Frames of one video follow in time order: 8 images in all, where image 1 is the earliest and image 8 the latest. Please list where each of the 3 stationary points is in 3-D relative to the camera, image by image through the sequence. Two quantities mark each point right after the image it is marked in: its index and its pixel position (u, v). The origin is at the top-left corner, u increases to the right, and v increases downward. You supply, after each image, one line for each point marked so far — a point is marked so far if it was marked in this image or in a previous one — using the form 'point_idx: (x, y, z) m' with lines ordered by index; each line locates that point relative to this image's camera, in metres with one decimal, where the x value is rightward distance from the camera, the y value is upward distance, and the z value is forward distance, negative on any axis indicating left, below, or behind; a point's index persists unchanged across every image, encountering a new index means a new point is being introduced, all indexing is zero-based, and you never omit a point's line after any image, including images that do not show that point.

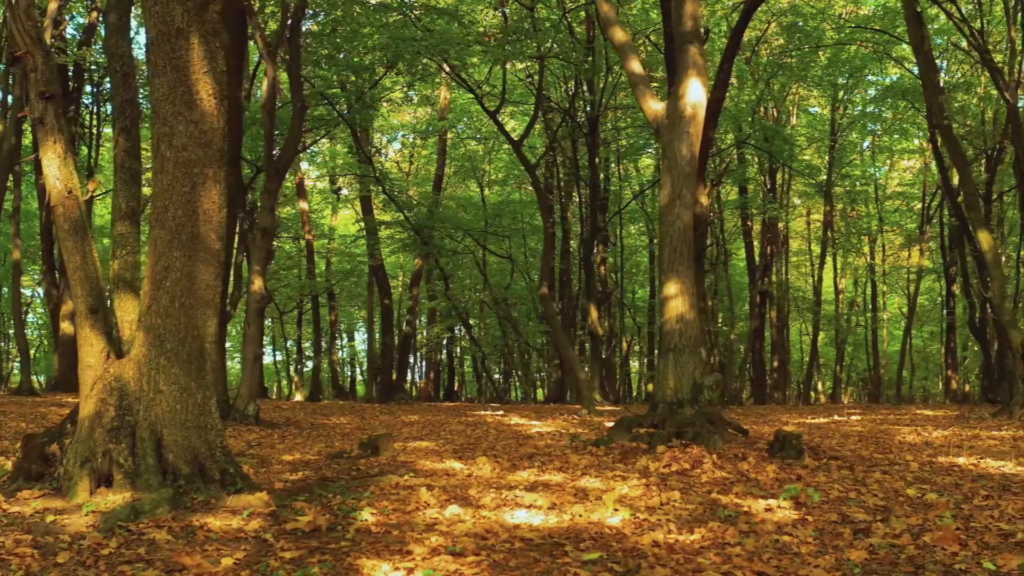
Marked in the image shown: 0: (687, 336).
0: (+2.1, -0.6, +8.8) m
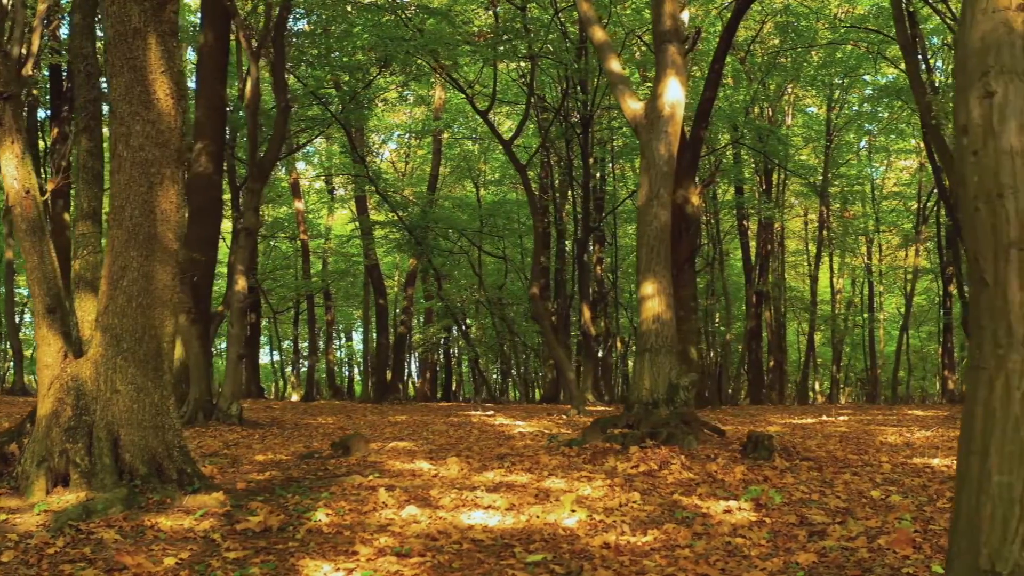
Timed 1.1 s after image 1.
0: (+1.8, -0.6, +8.8) m
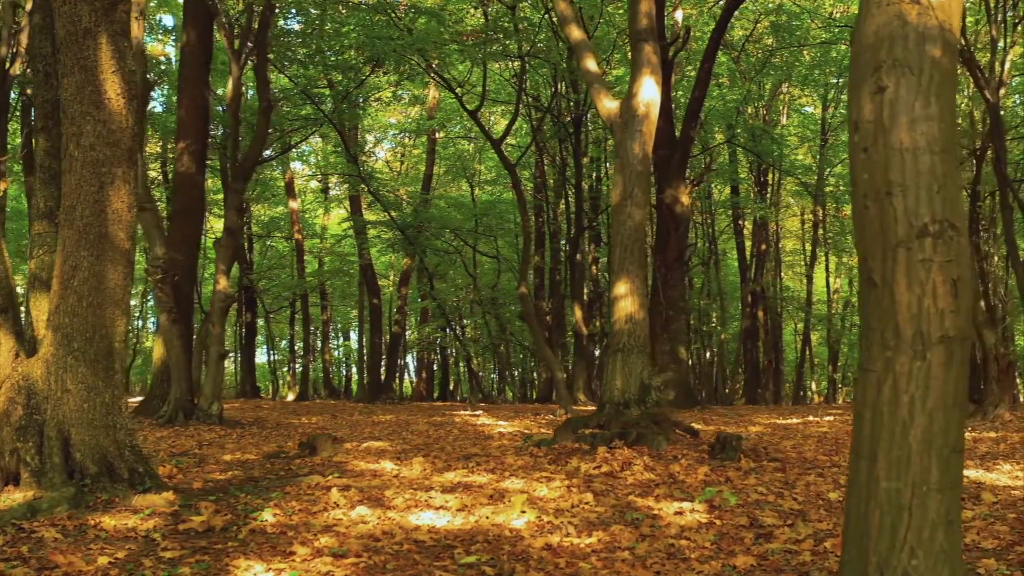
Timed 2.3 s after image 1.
0: (+1.5, -0.6, +8.8) m
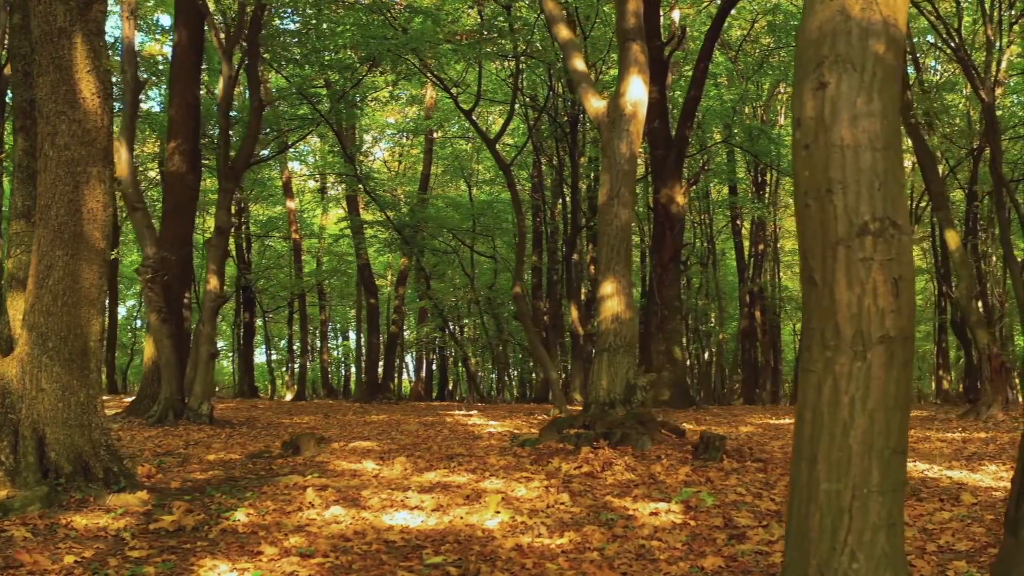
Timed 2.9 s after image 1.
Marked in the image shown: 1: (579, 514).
0: (+1.3, -0.6, +8.7) m
1: (+0.5, -1.7, +5.5) m
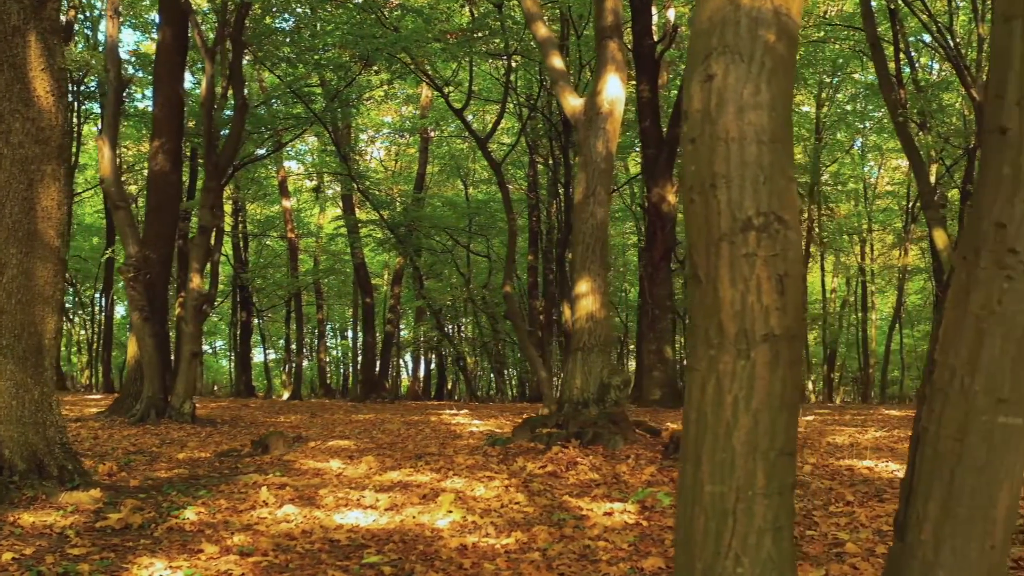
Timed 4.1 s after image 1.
0: (+1.0, -0.6, +8.7) m
1: (+0.2, -1.7, +5.5) m
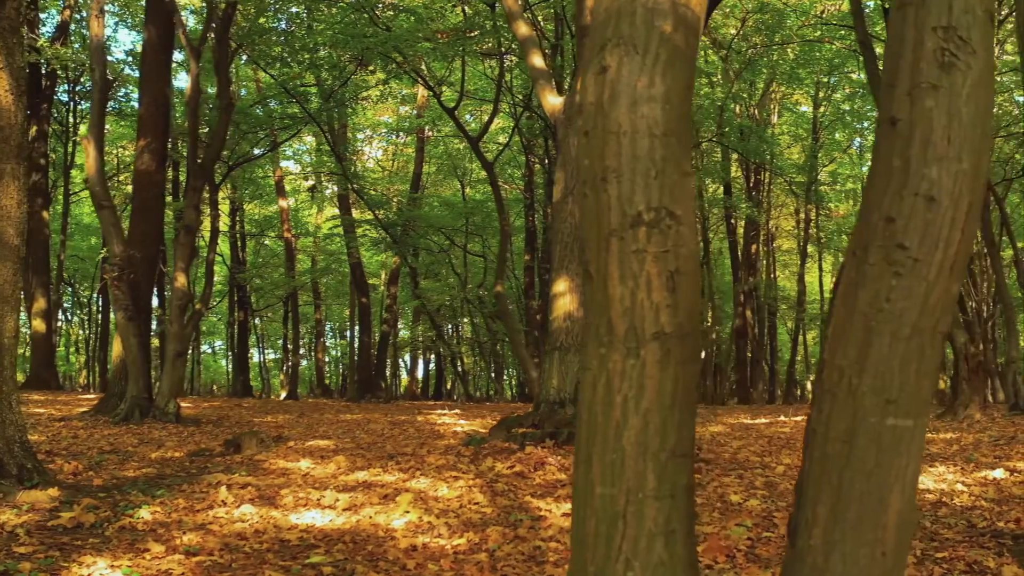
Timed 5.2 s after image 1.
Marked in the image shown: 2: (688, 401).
0: (+0.7, -0.6, +8.6) m
1: (-0.2, -1.7, +5.5) m
2: (+0.5, -0.3, +2.3) m
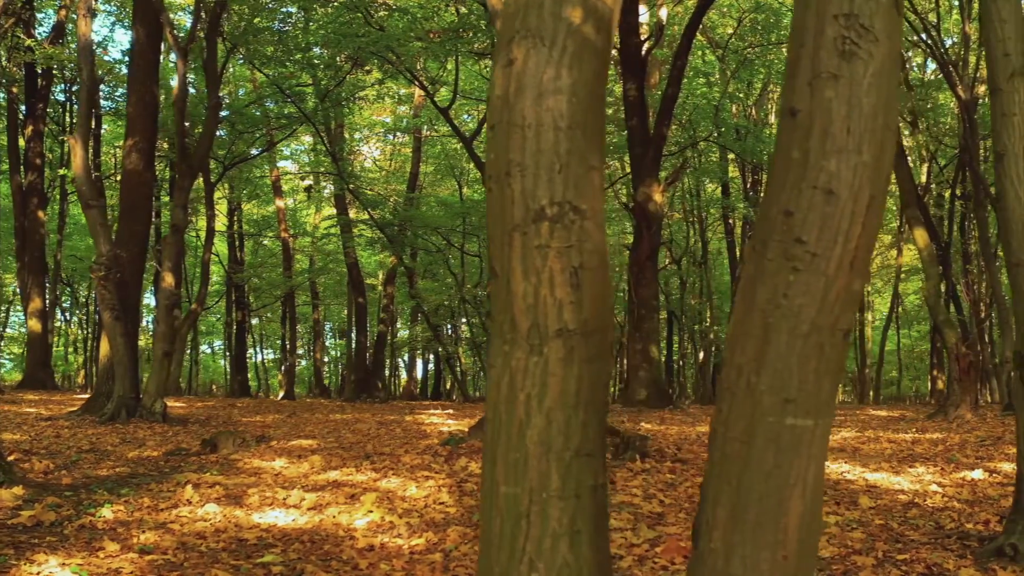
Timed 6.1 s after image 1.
0: (+0.5, -0.5, +8.6) m
1: (-0.4, -1.7, +5.4) m
2: (+0.2, -0.3, +2.2) m
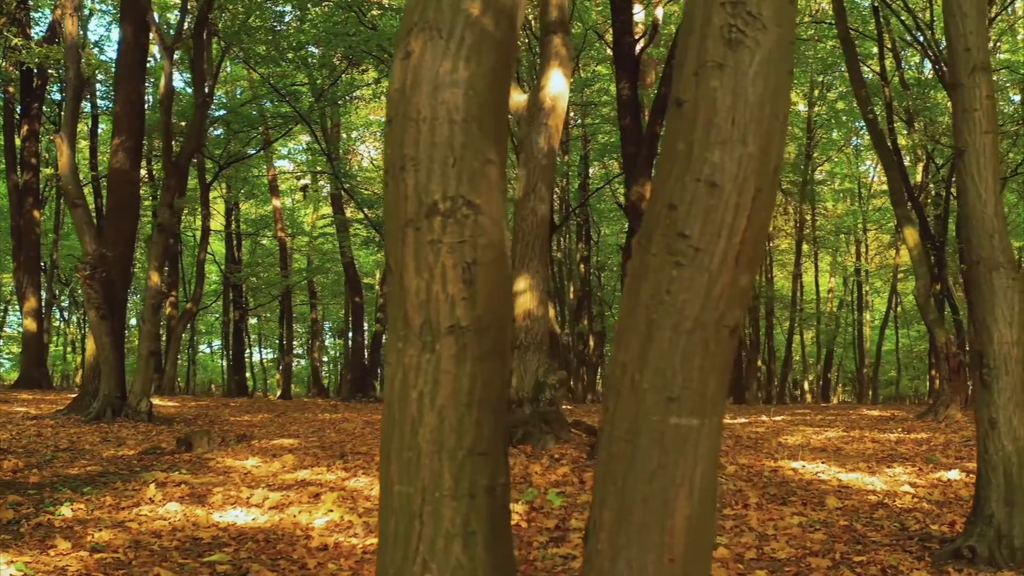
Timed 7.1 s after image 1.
0: (+0.2, -0.5, +8.6) m
1: (-0.7, -1.7, +5.4) m
2: (-0.1, -0.3, +2.2) m
